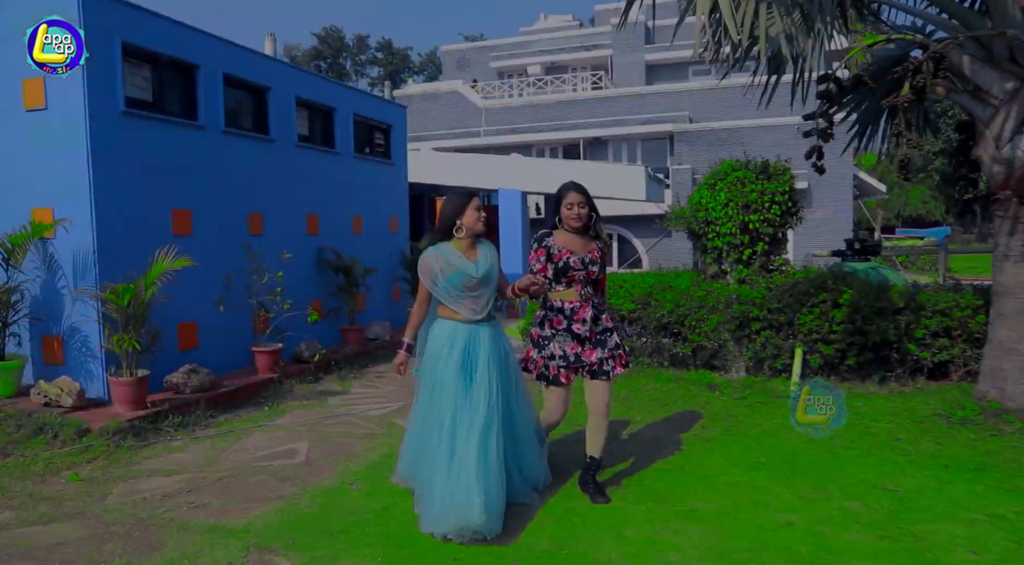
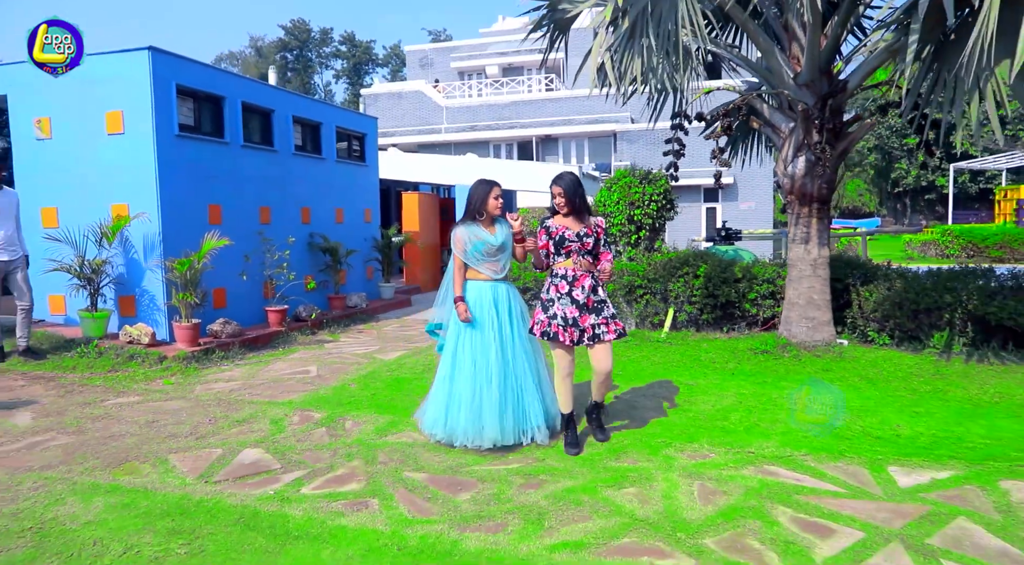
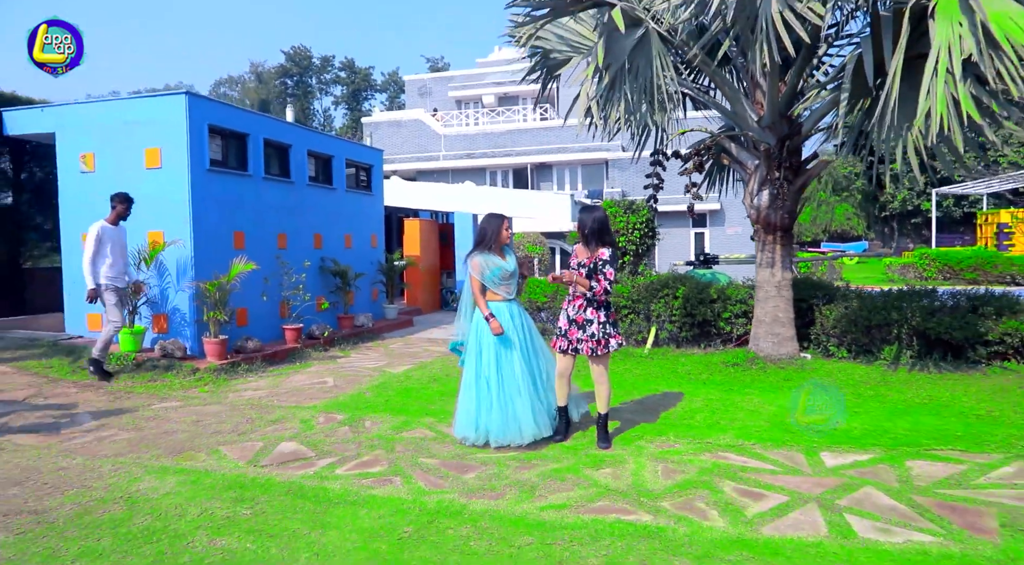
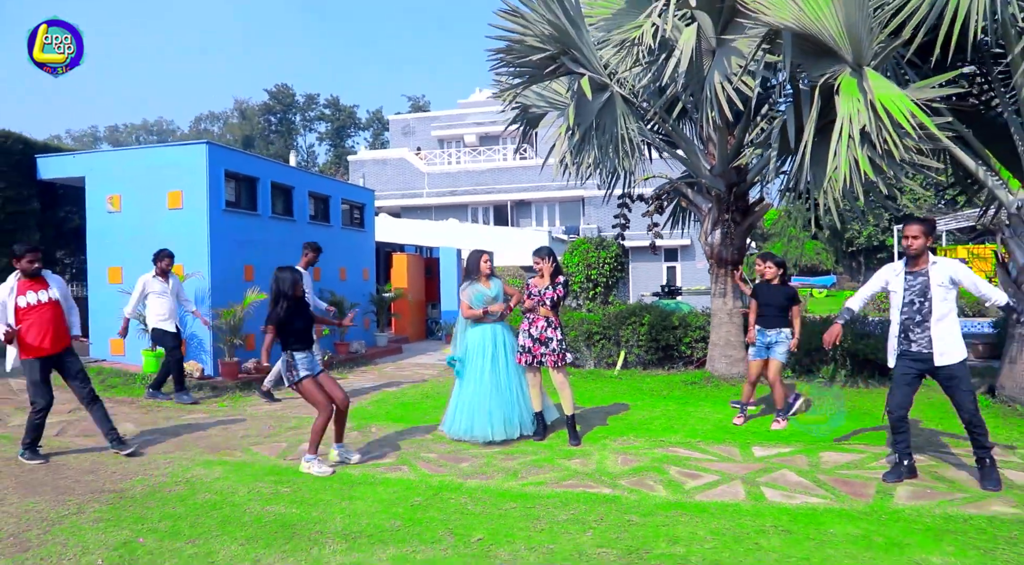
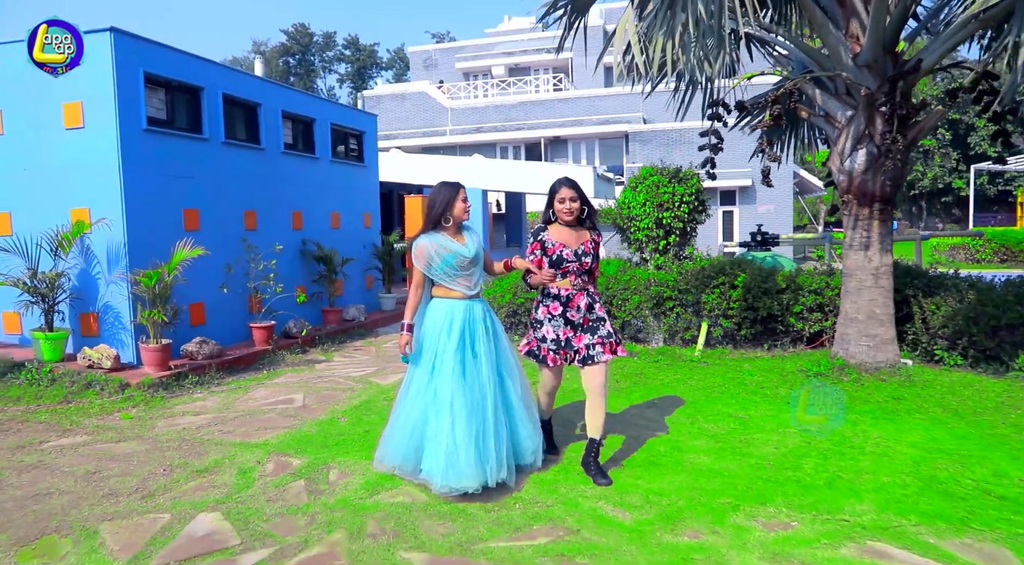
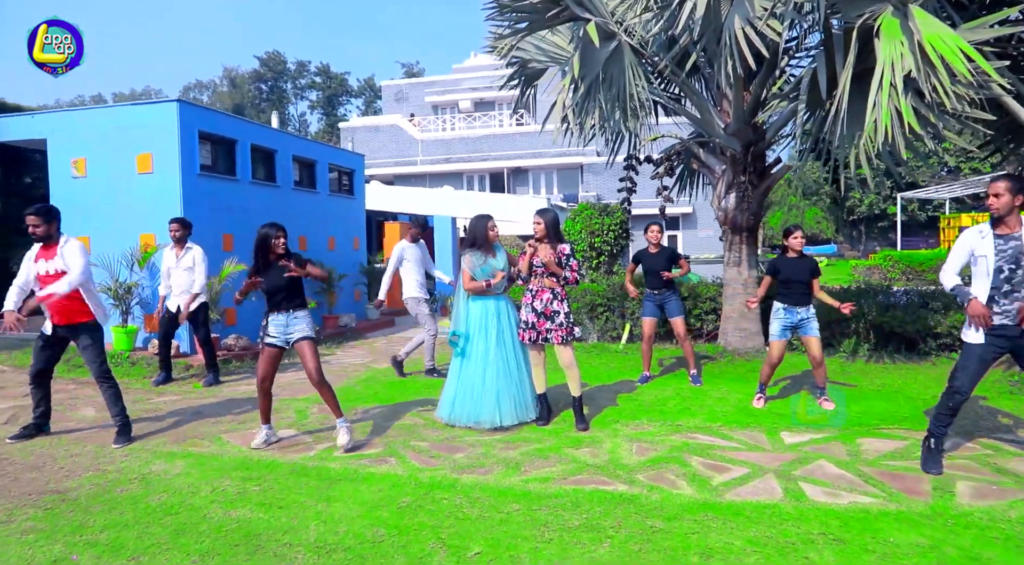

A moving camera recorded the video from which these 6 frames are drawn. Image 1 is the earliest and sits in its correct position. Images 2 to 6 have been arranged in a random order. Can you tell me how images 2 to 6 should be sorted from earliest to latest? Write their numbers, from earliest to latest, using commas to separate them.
5, 2, 3, 4, 6
